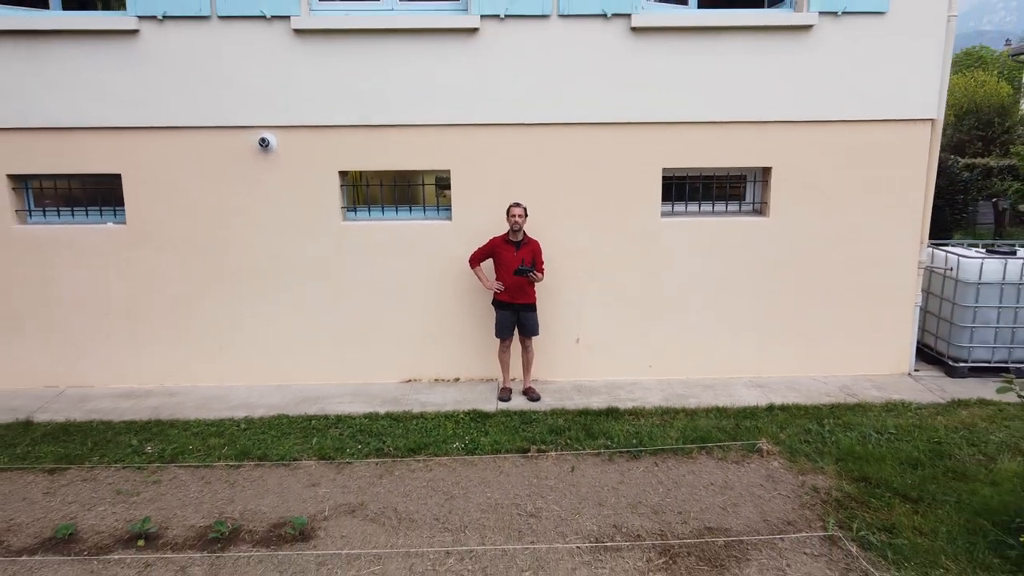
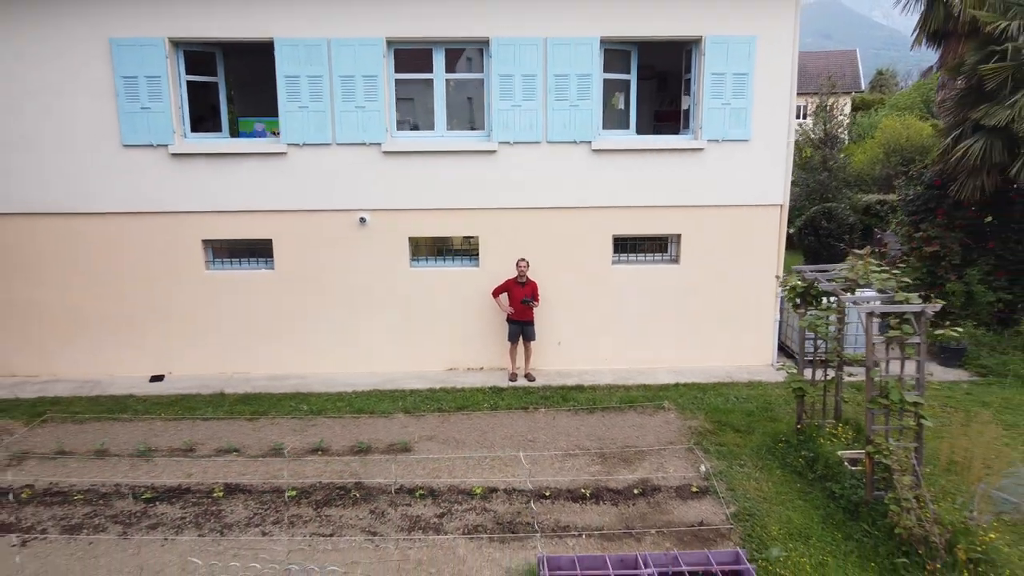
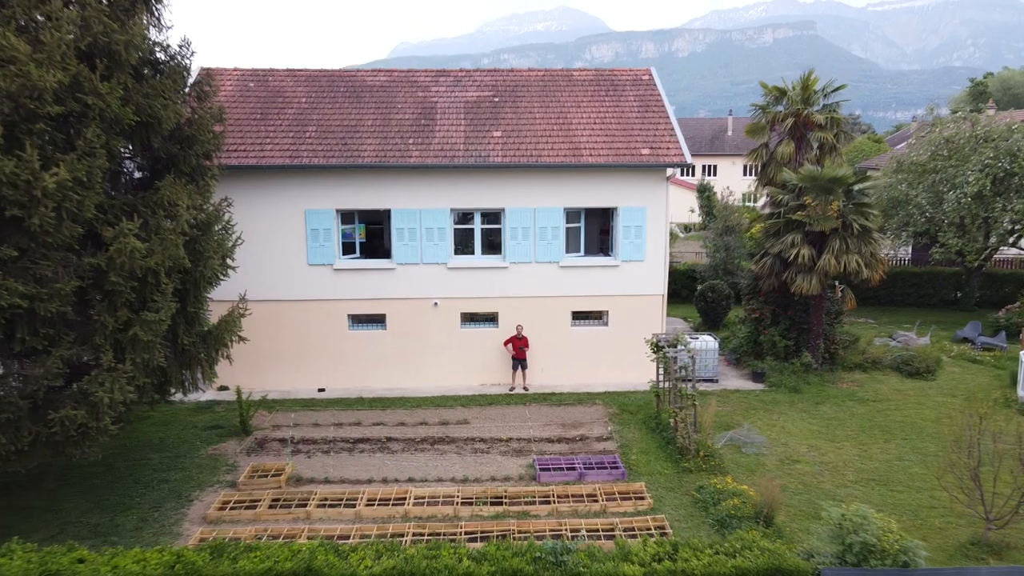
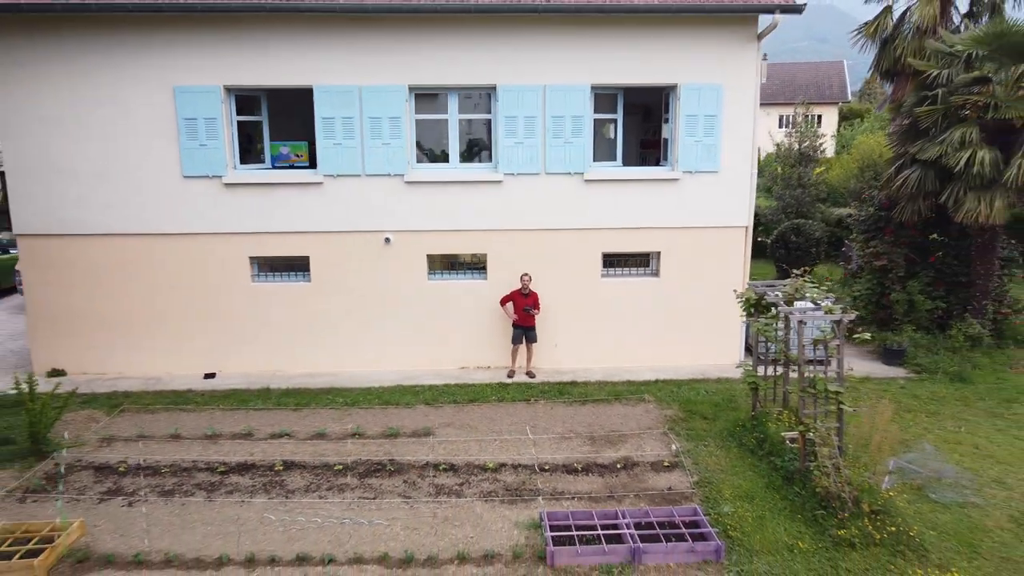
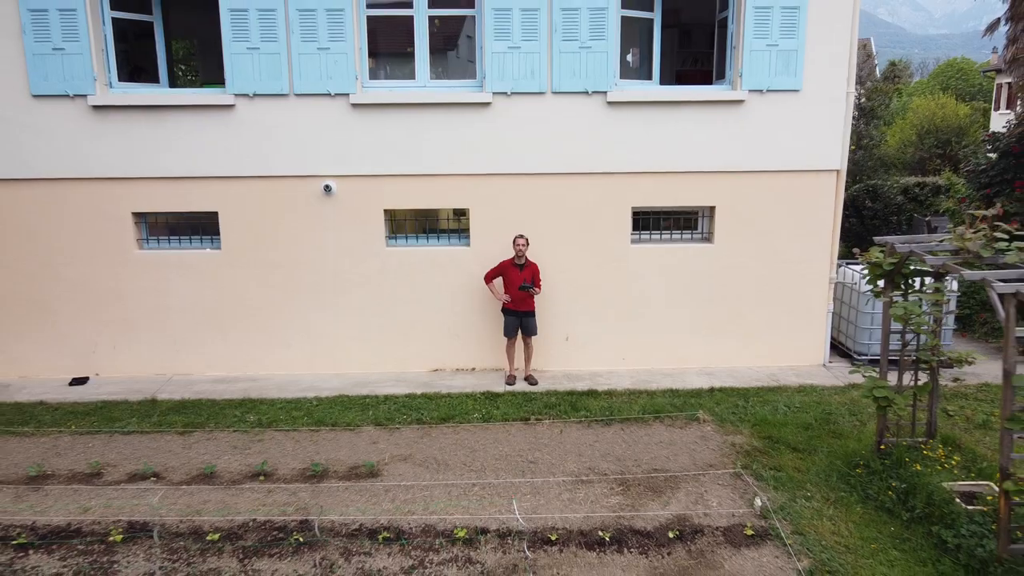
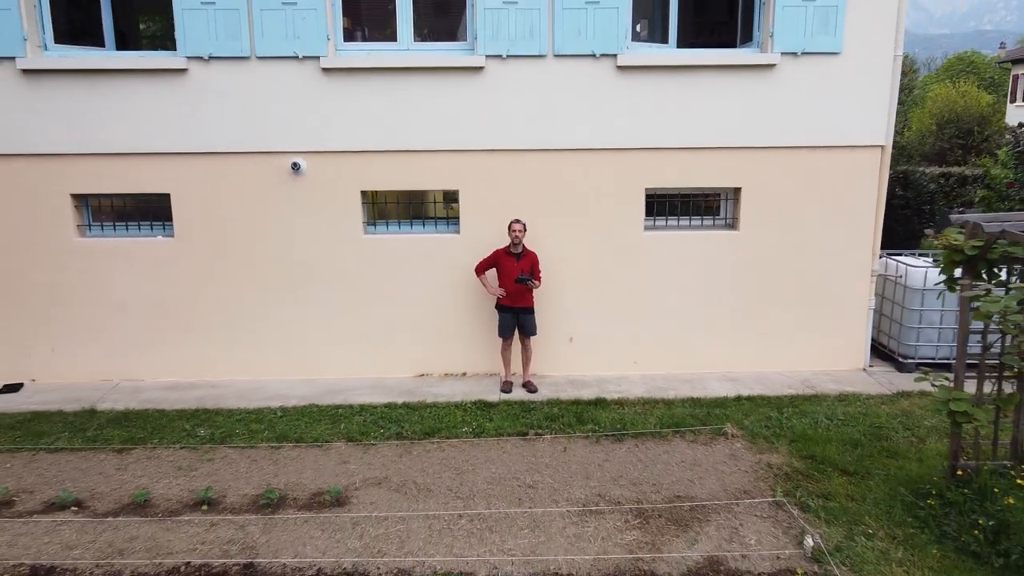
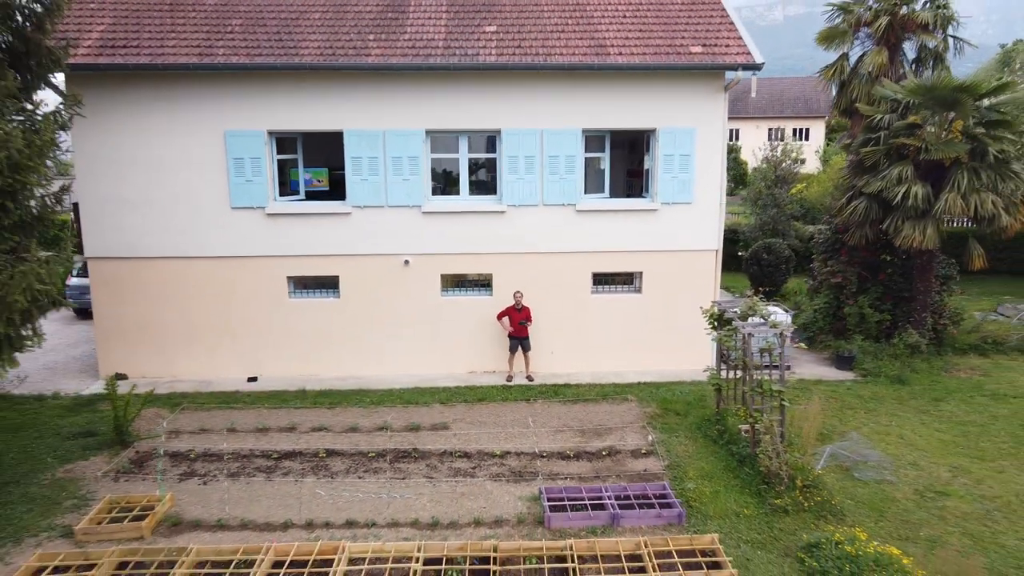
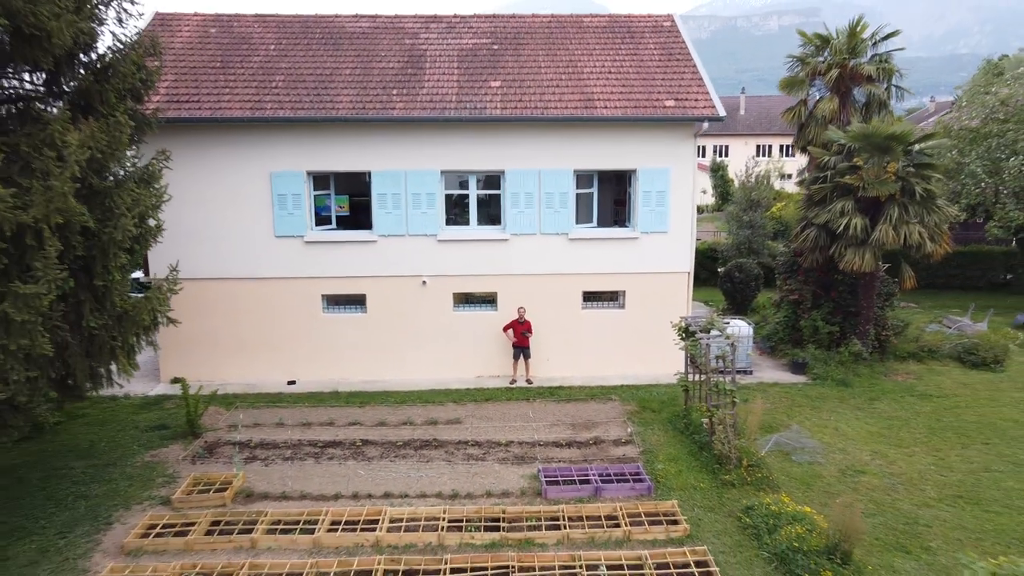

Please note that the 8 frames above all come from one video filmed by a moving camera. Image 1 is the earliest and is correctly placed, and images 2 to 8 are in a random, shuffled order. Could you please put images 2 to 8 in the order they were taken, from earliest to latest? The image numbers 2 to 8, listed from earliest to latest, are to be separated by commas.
6, 5, 2, 4, 7, 8, 3
